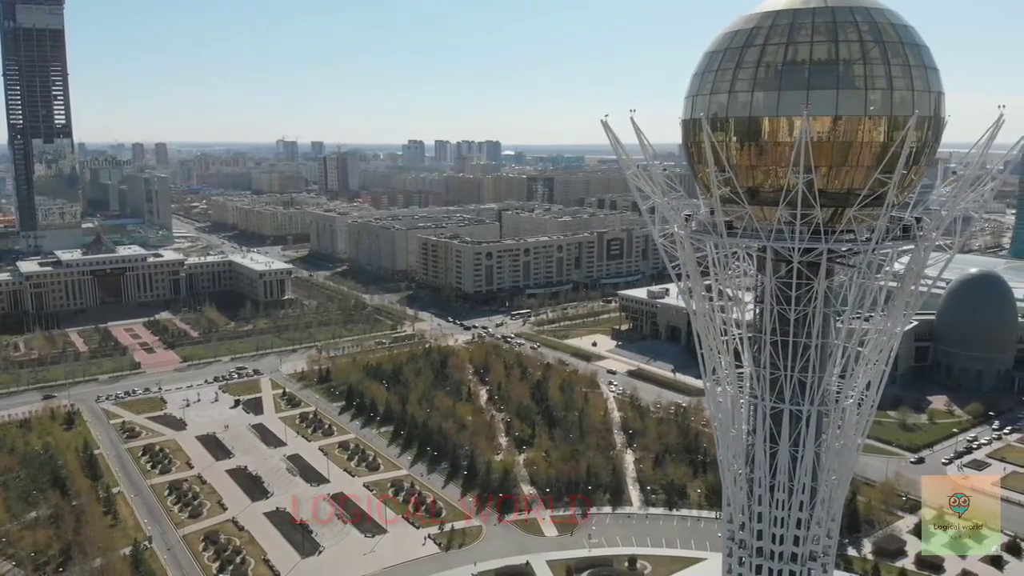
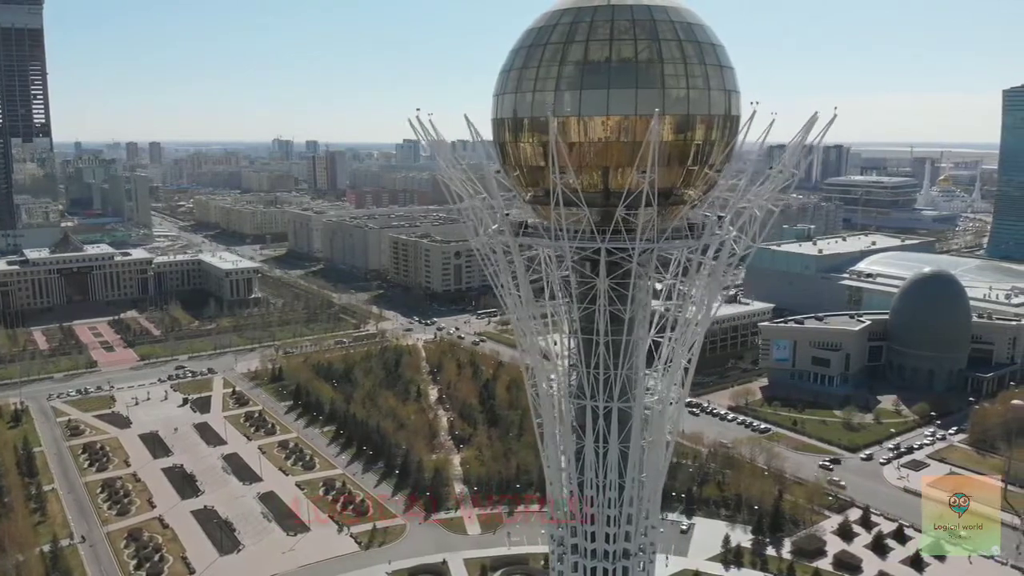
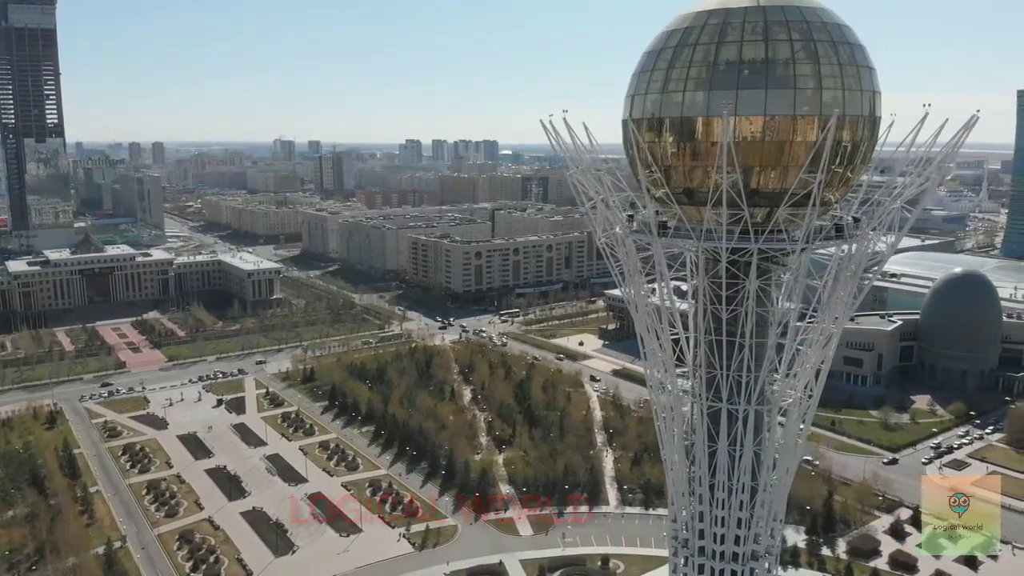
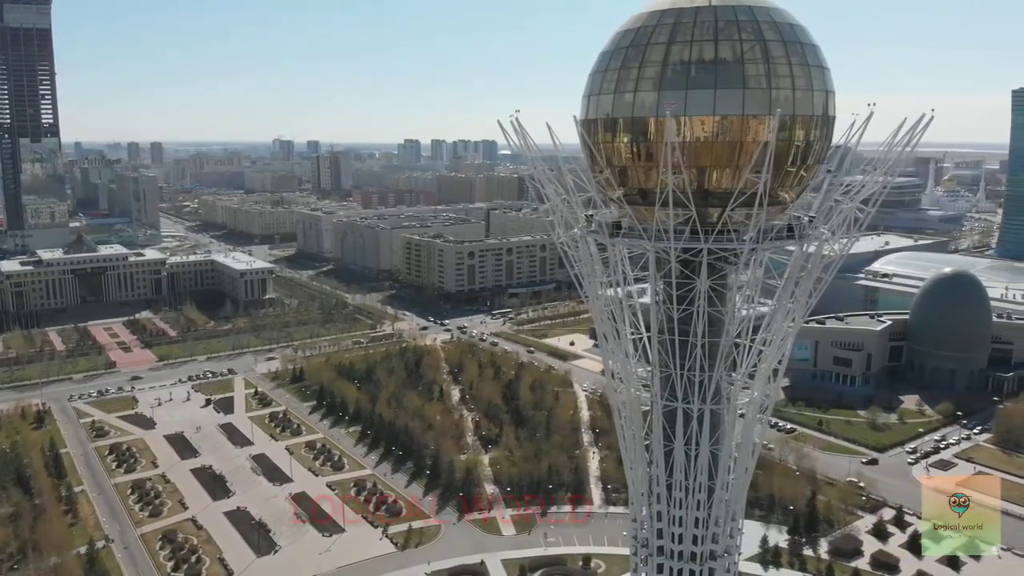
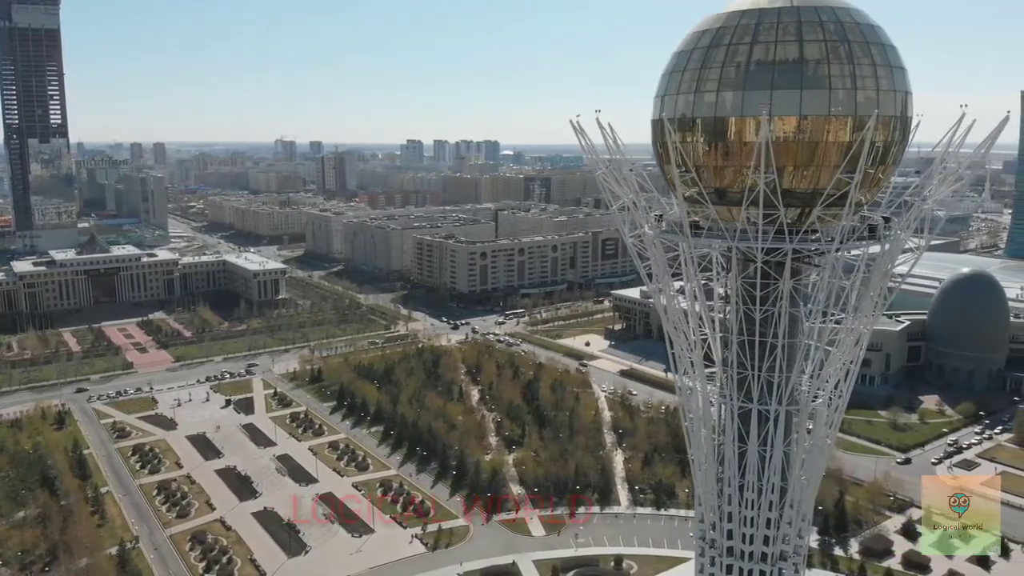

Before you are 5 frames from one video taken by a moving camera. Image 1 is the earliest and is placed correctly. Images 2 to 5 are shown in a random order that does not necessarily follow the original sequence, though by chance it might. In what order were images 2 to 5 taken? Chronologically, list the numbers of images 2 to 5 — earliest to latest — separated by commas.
5, 3, 4, 2
